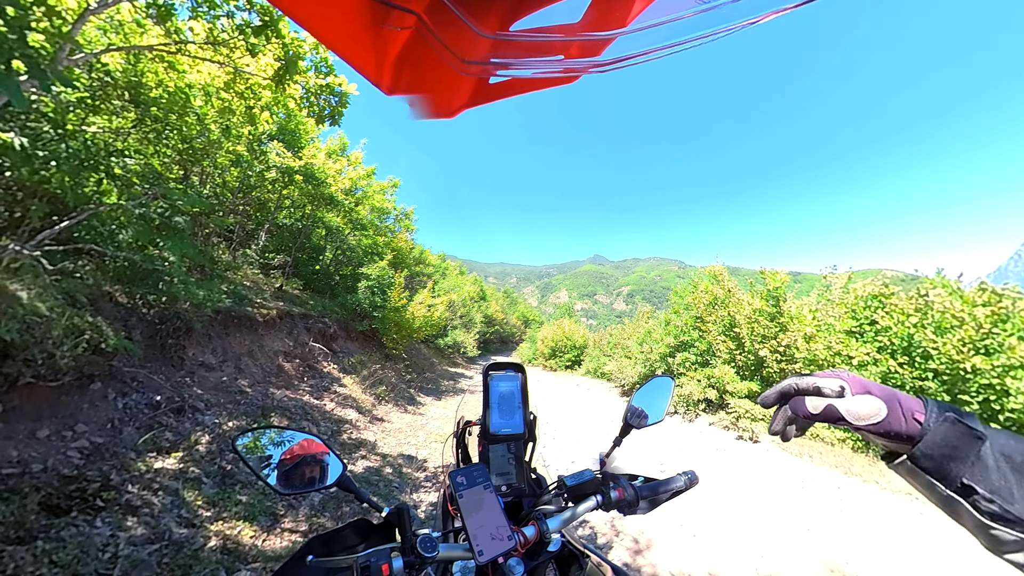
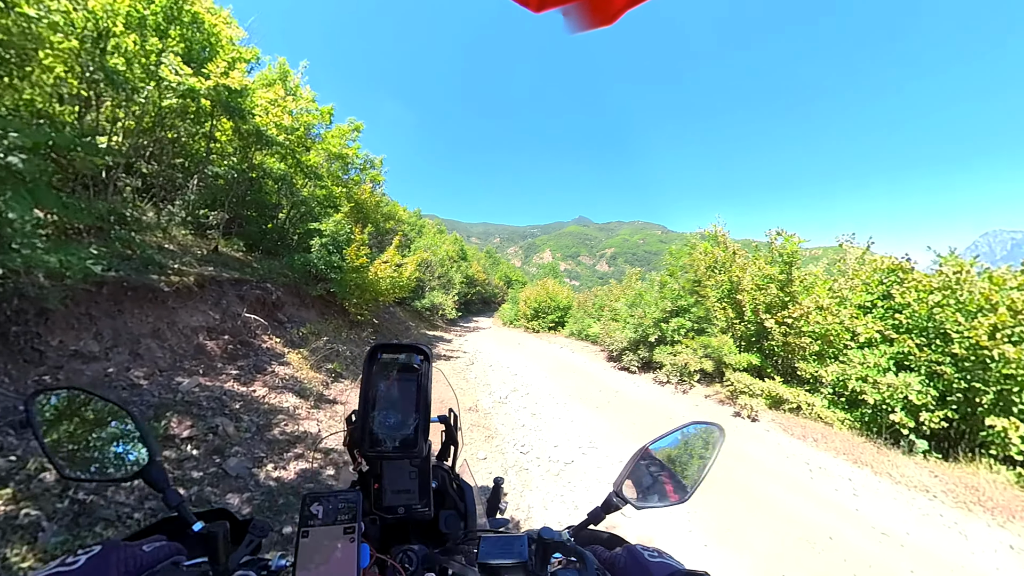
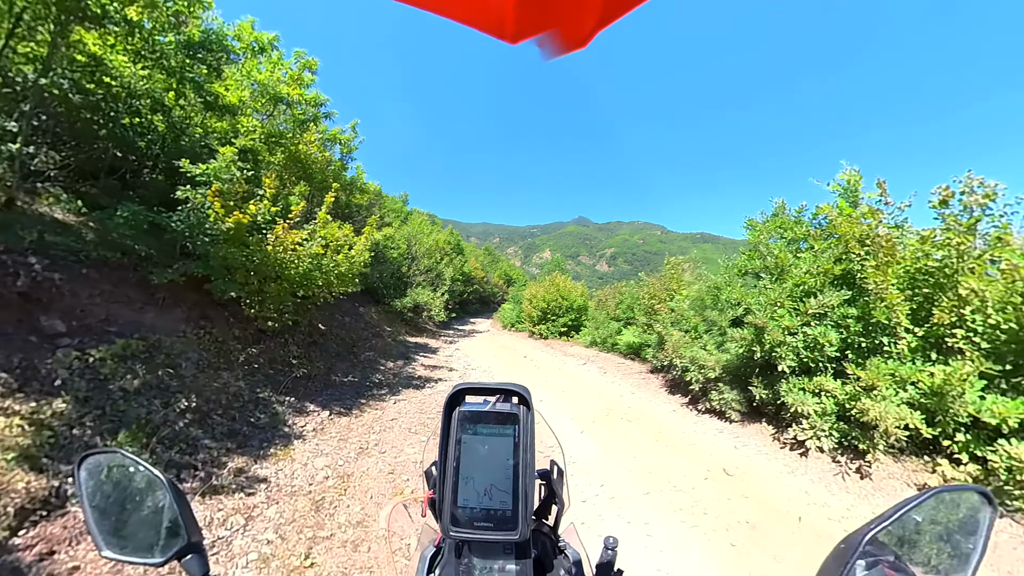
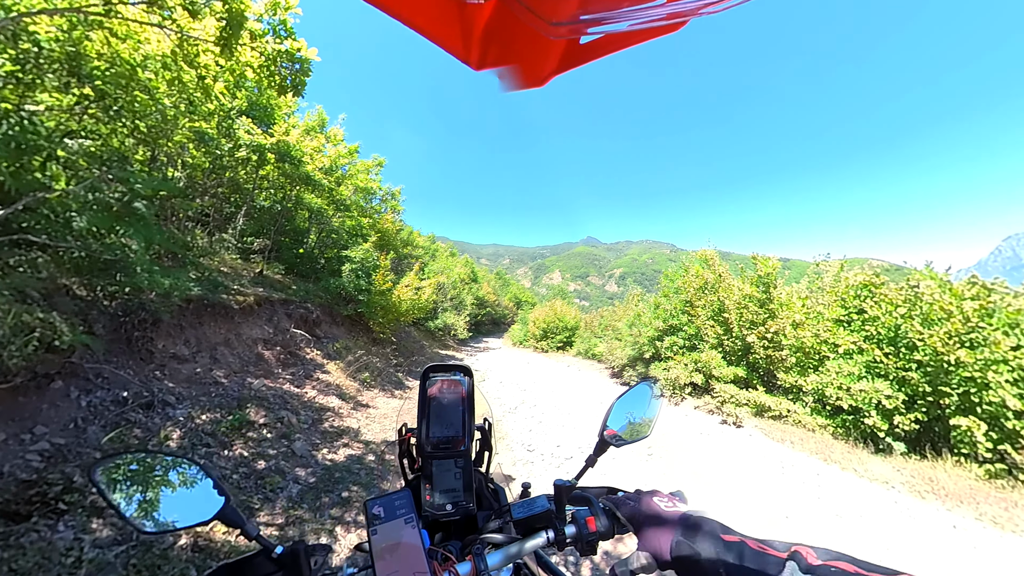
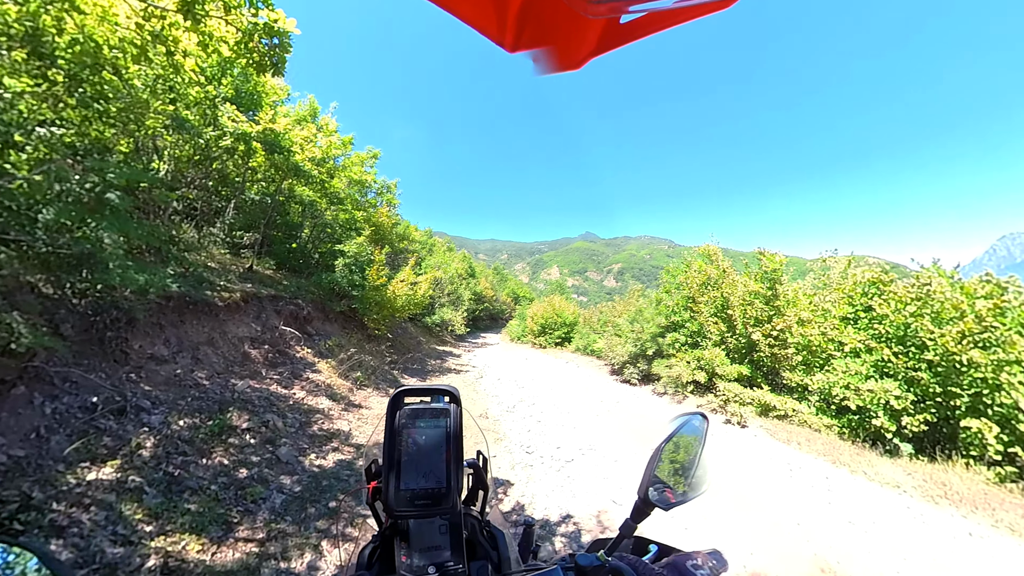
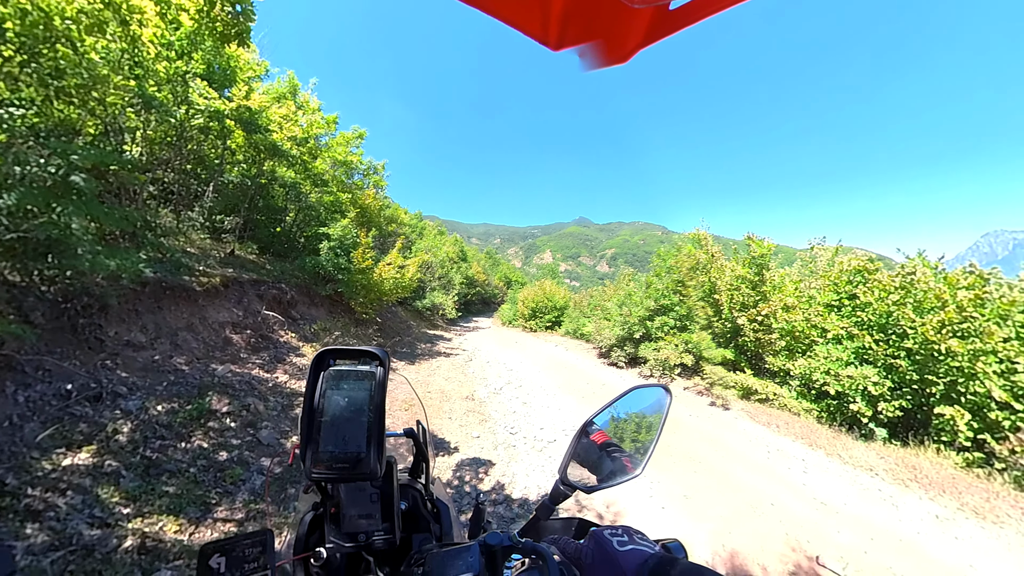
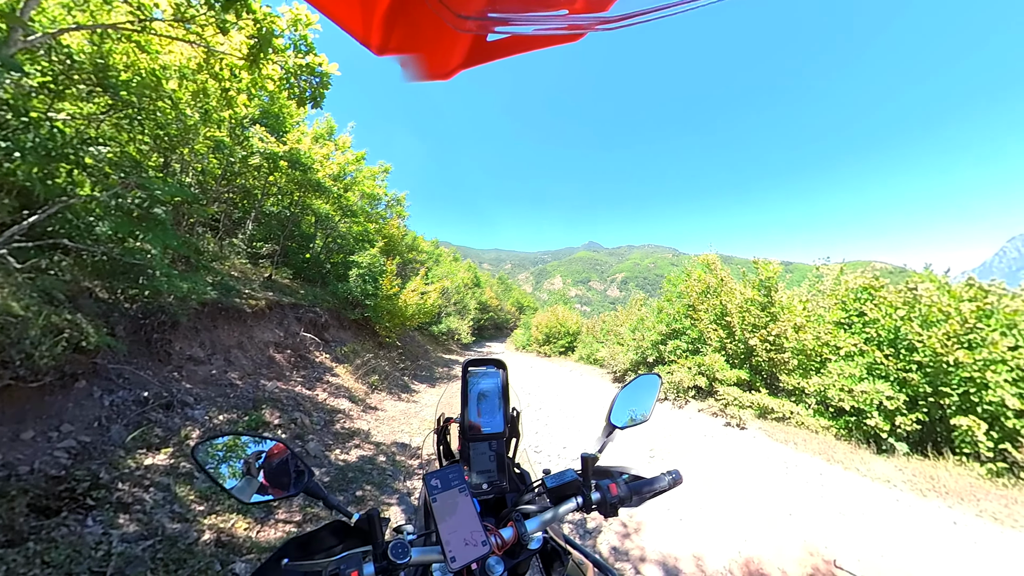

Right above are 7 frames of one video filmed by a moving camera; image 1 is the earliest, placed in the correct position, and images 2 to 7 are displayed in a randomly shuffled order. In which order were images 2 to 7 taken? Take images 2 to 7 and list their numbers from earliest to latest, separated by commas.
7, 4, 5, 6, 2, 3
